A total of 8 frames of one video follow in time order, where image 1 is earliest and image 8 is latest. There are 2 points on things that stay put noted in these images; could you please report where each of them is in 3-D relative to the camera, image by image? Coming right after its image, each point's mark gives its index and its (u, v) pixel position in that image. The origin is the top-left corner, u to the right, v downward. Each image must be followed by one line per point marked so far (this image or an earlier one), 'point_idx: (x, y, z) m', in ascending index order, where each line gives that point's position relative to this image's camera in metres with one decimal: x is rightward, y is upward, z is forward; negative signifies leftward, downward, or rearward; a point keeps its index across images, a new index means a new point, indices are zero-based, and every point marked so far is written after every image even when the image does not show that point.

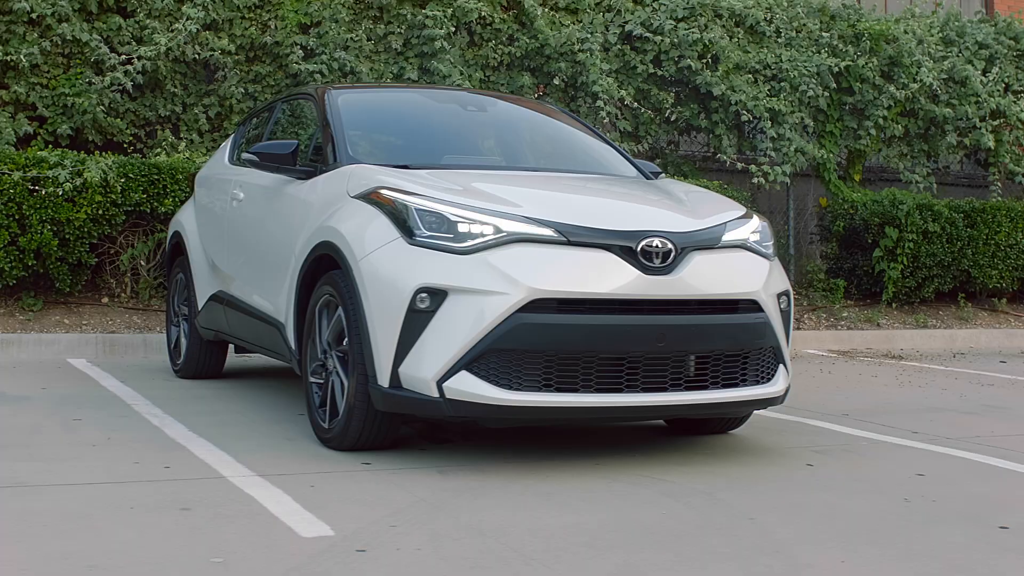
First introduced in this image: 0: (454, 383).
0: (-0.2, -0.3, +4.5) m
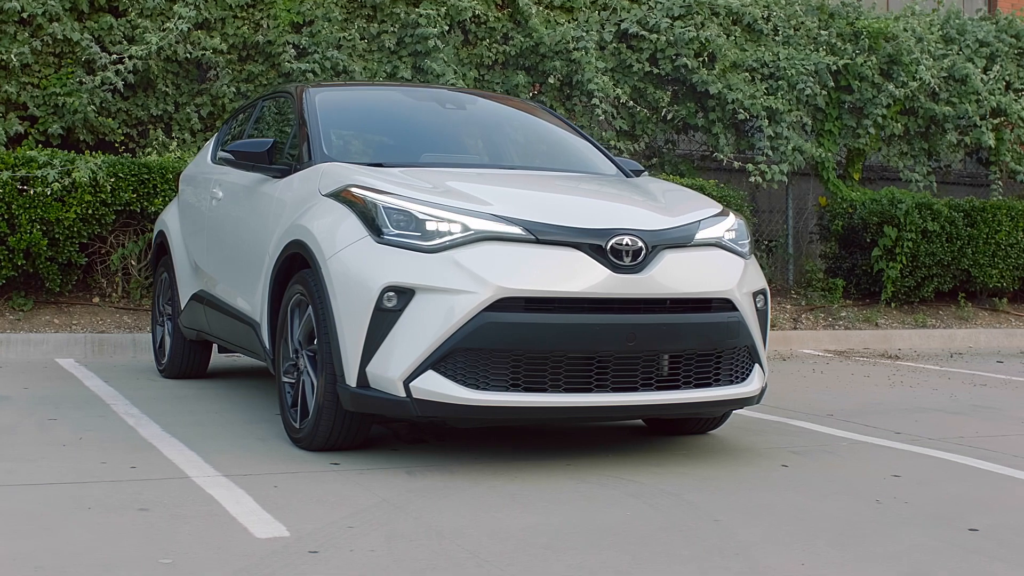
0: (-0.3, -0.3, +4.4) m
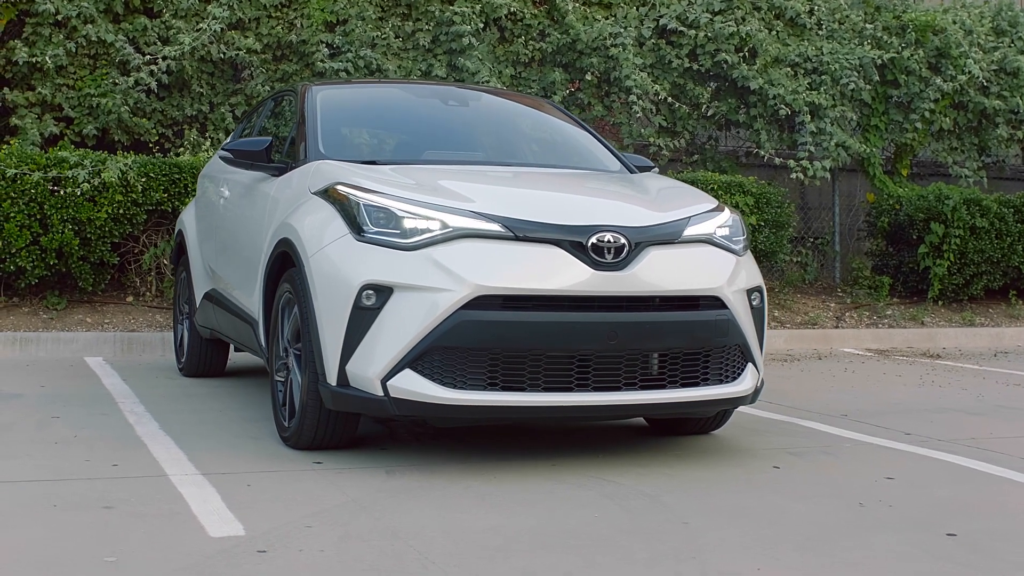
0: (-0.3, -0.3, +4.4) m
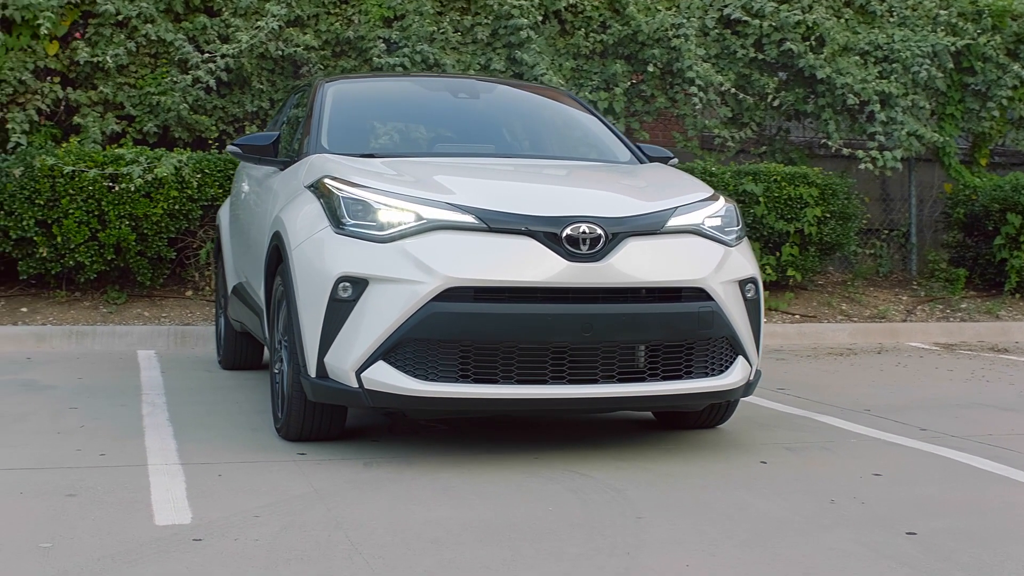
0: (-0.4, -0.2, +4.4) m
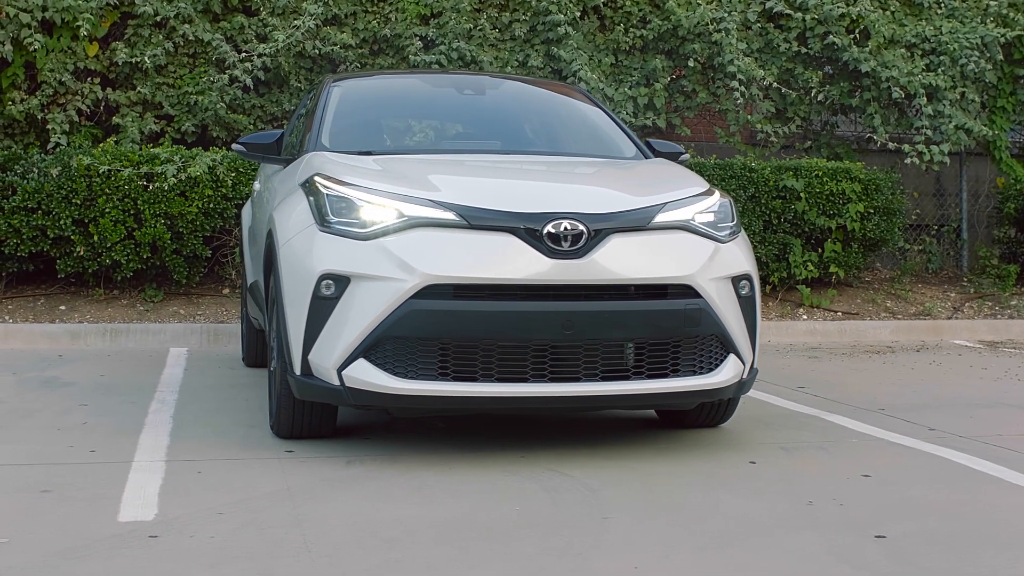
0: (-0.5, -0.2, +4.4) m
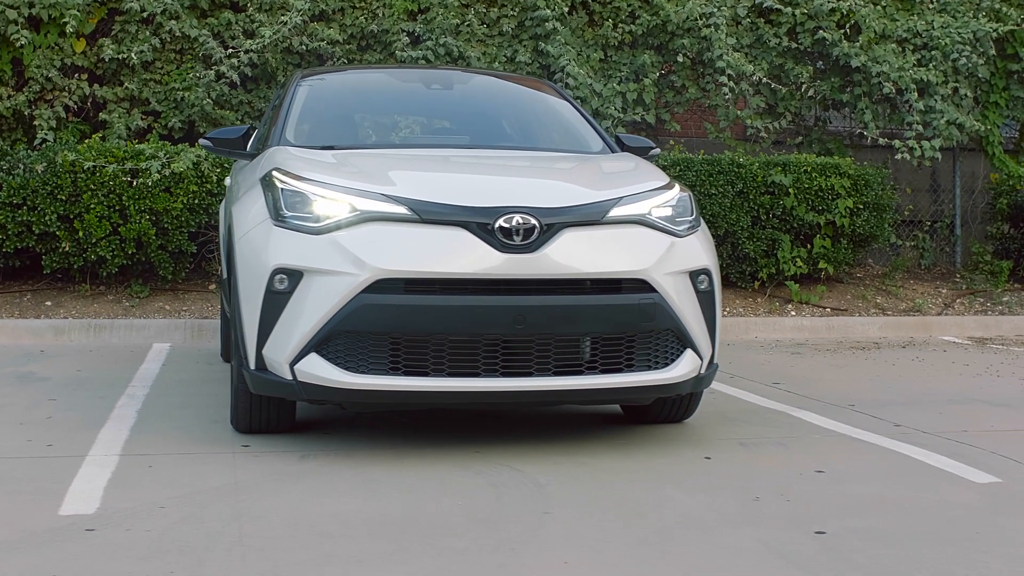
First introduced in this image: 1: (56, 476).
0: (-0.6, -0.2, +4.4) m
1: (-1.2, -0.5, +4.2) m
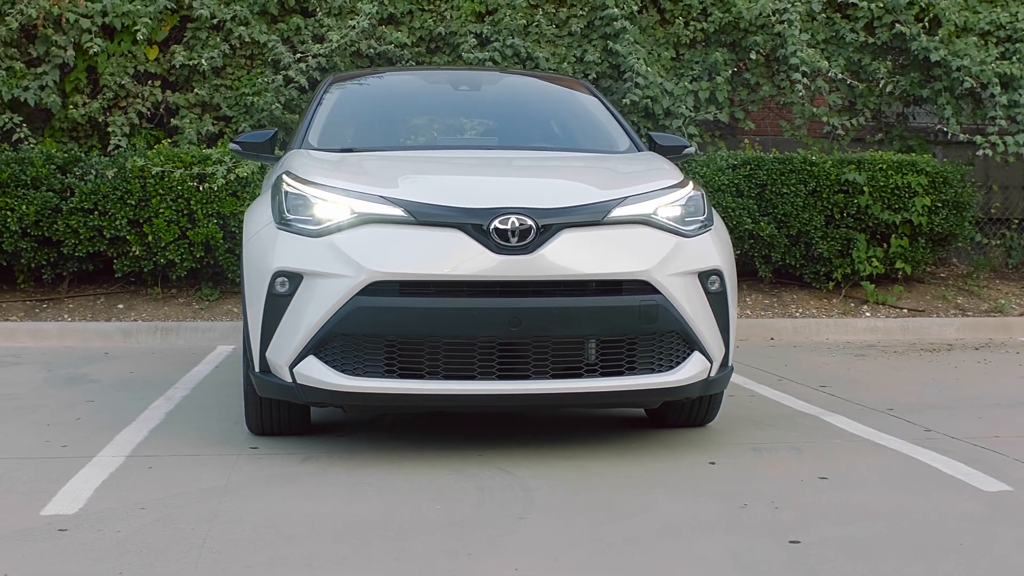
0: (-0.6, -0.2, +4.4) m
1: (-1.3, -0.5, +4.2) m
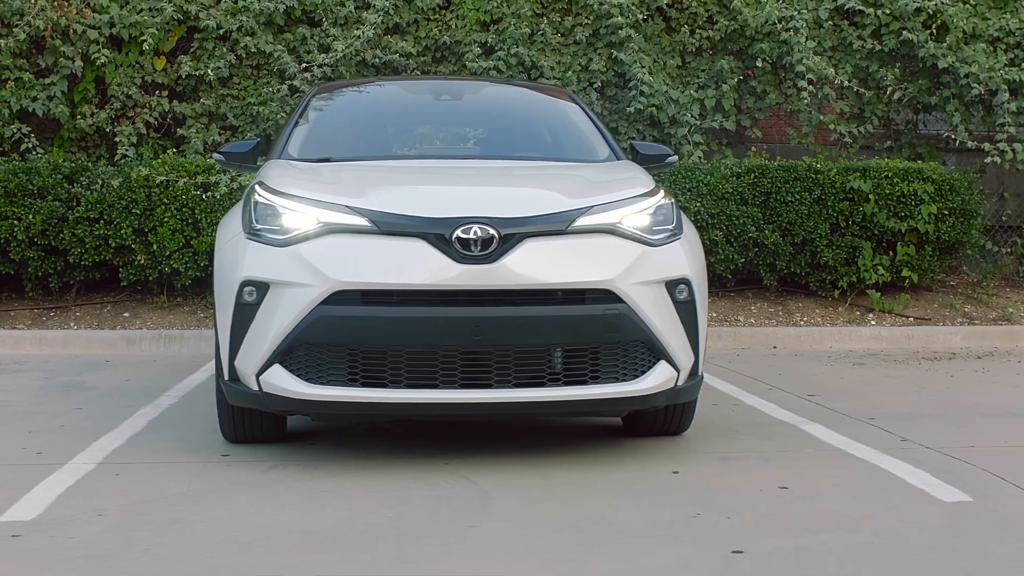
0: (-0.7, -0.3, +4.4) m
1: (-1.4, -0.5, +4.3) m
